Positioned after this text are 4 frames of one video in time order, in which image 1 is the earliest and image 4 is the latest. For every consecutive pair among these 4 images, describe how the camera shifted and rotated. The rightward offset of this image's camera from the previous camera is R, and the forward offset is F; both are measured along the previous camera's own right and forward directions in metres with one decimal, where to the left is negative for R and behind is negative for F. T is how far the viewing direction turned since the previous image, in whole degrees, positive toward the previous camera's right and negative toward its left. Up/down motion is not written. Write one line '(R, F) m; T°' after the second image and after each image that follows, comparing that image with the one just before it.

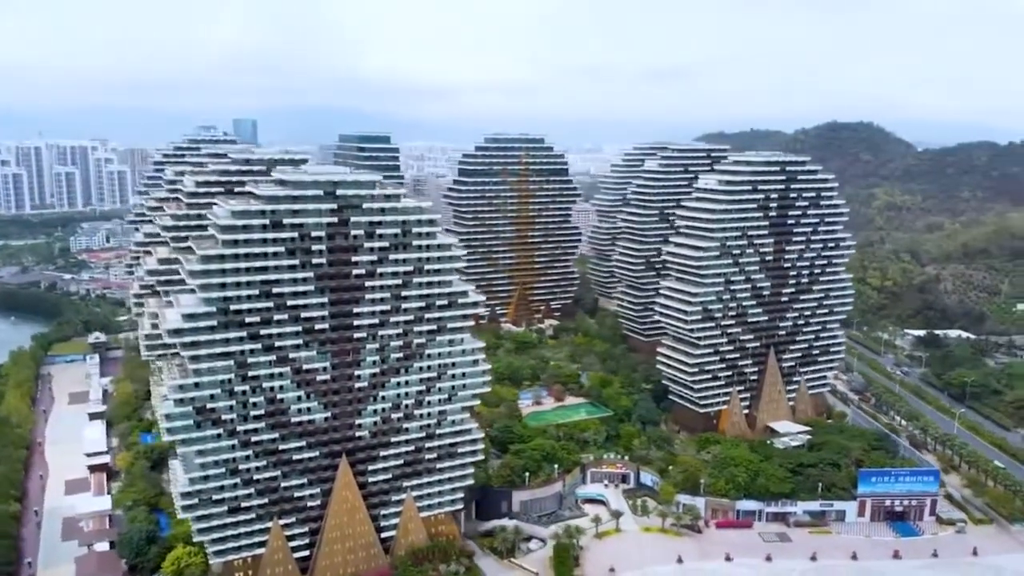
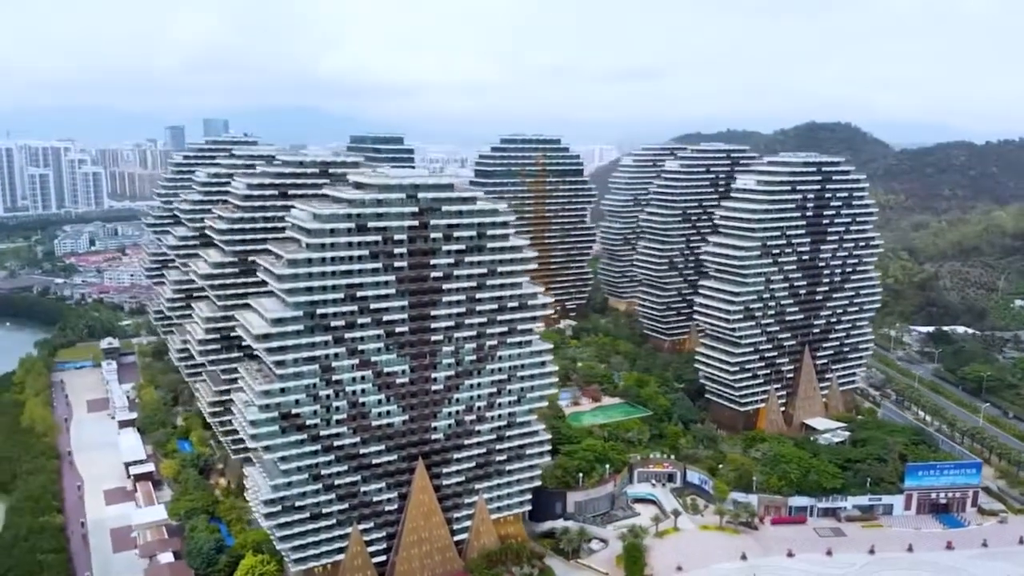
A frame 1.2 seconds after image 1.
(-6.0, +0.1) m; +2°
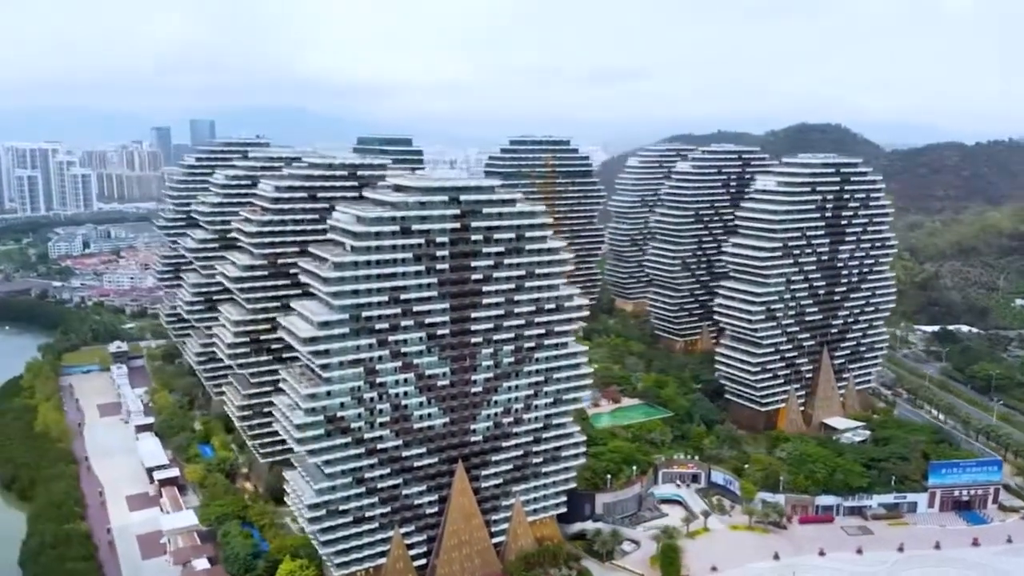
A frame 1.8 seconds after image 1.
(-3.0, +0.1) m; +1°
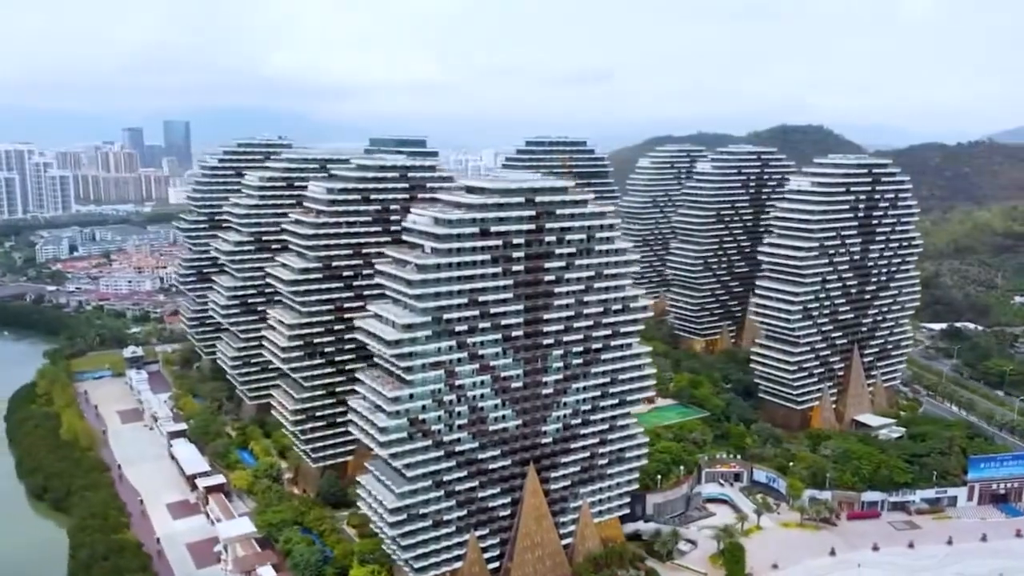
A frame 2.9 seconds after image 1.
(-5.5, +0.2) m; +2°
